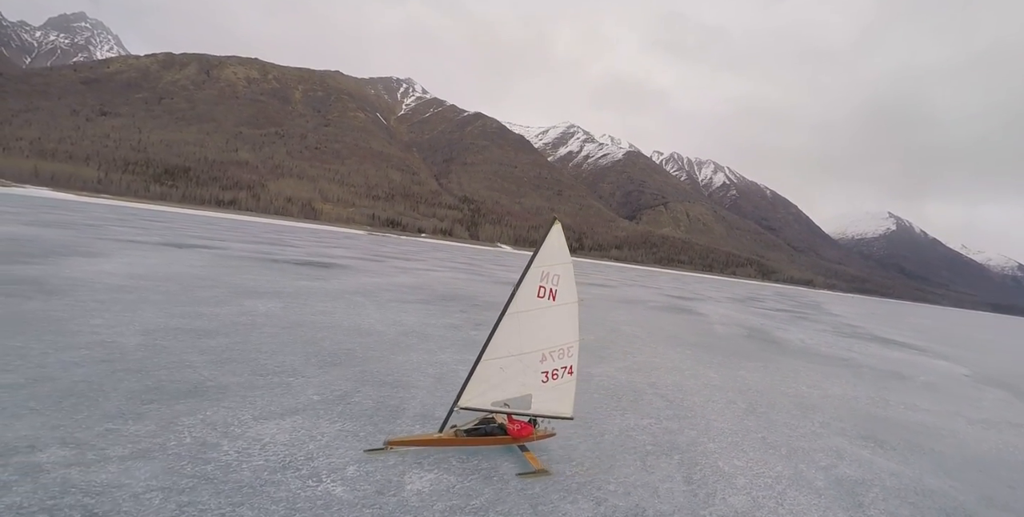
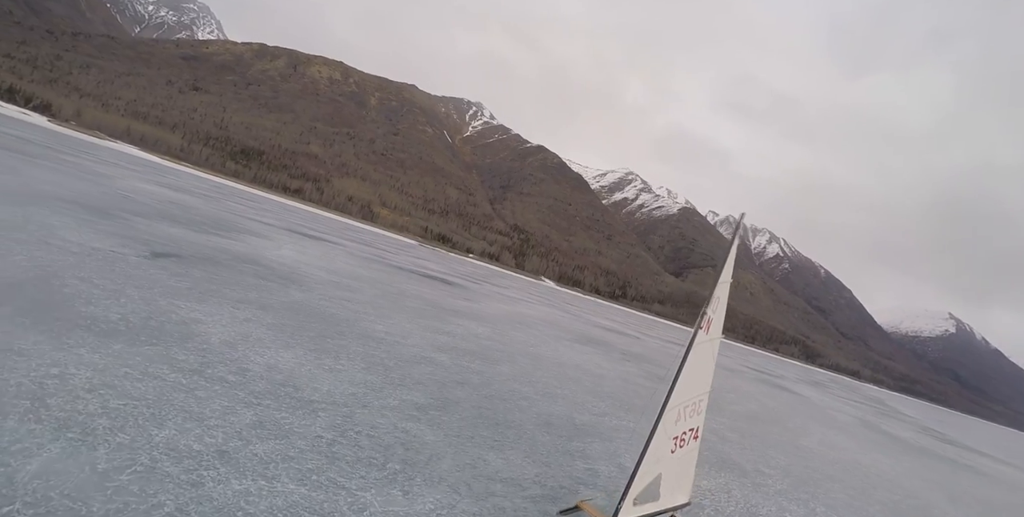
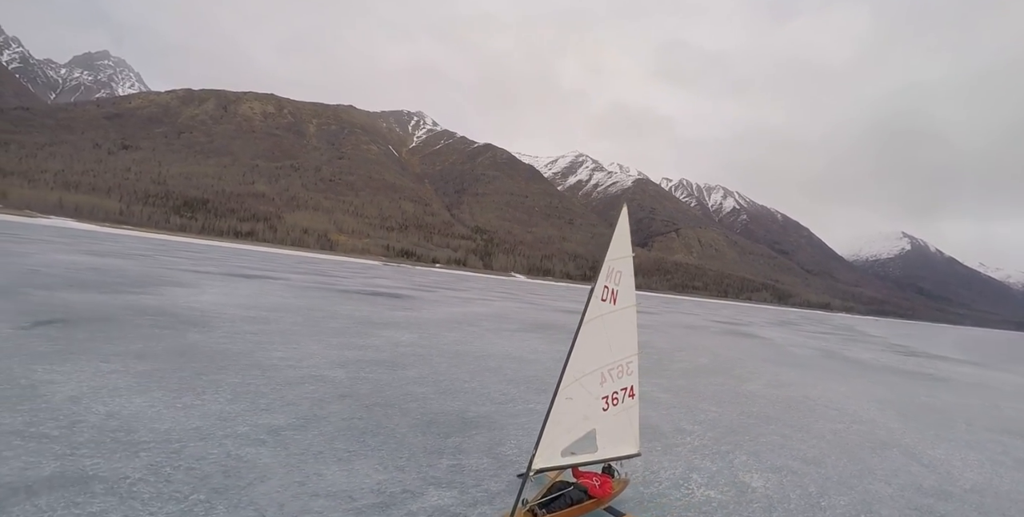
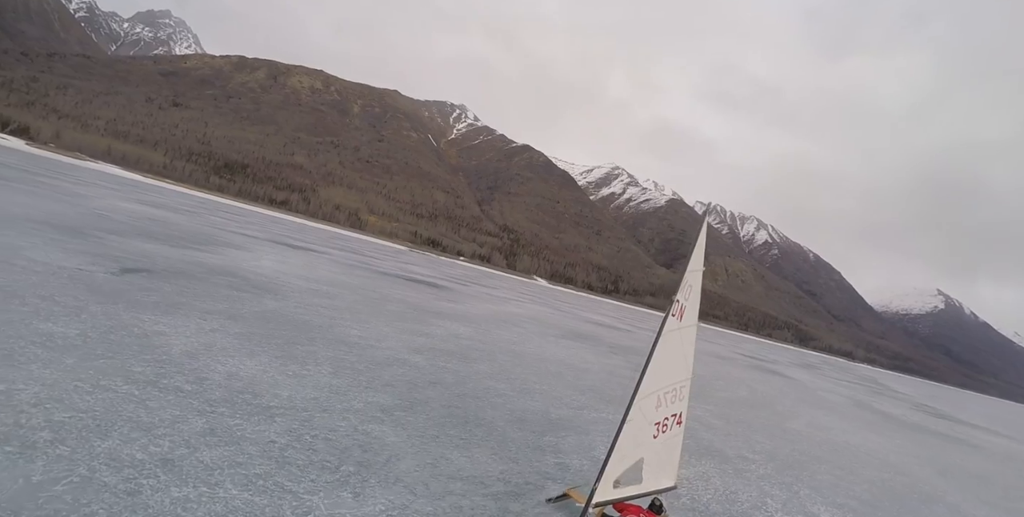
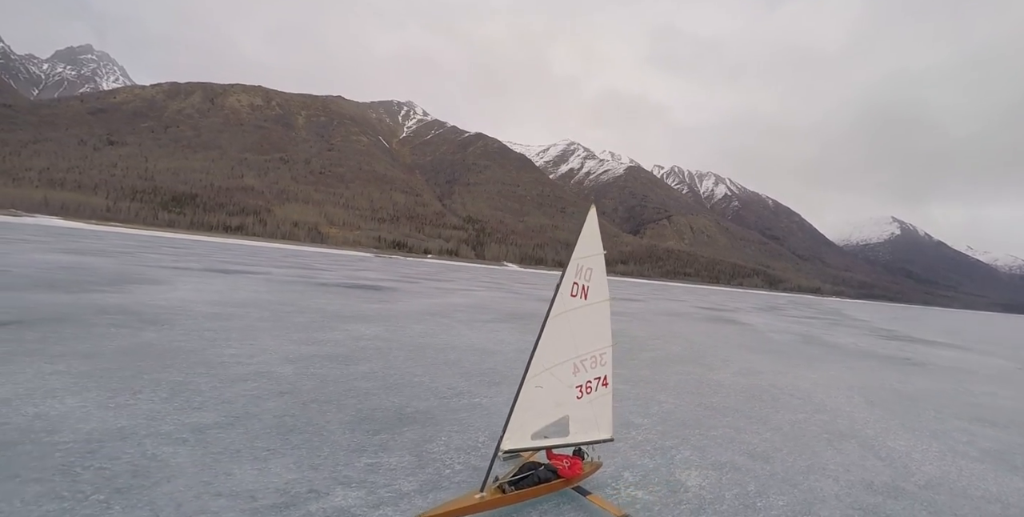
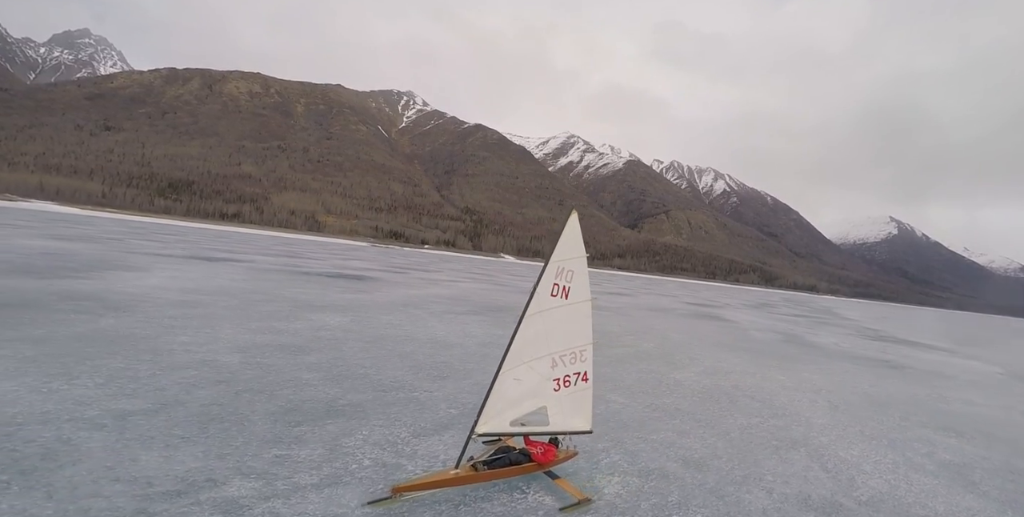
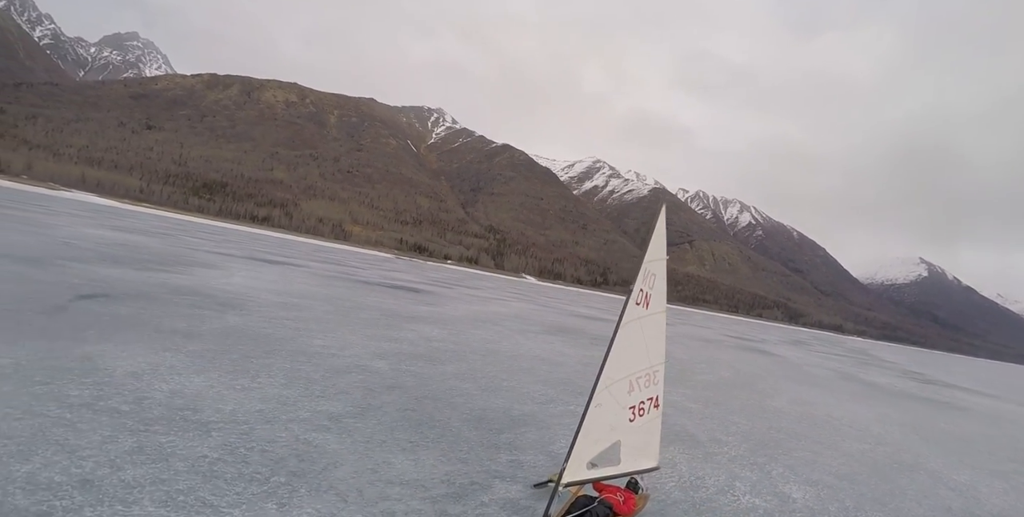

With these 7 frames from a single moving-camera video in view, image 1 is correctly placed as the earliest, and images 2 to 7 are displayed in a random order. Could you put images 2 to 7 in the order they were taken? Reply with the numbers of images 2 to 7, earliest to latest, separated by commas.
6, 5, 3, 7, 4, 2
